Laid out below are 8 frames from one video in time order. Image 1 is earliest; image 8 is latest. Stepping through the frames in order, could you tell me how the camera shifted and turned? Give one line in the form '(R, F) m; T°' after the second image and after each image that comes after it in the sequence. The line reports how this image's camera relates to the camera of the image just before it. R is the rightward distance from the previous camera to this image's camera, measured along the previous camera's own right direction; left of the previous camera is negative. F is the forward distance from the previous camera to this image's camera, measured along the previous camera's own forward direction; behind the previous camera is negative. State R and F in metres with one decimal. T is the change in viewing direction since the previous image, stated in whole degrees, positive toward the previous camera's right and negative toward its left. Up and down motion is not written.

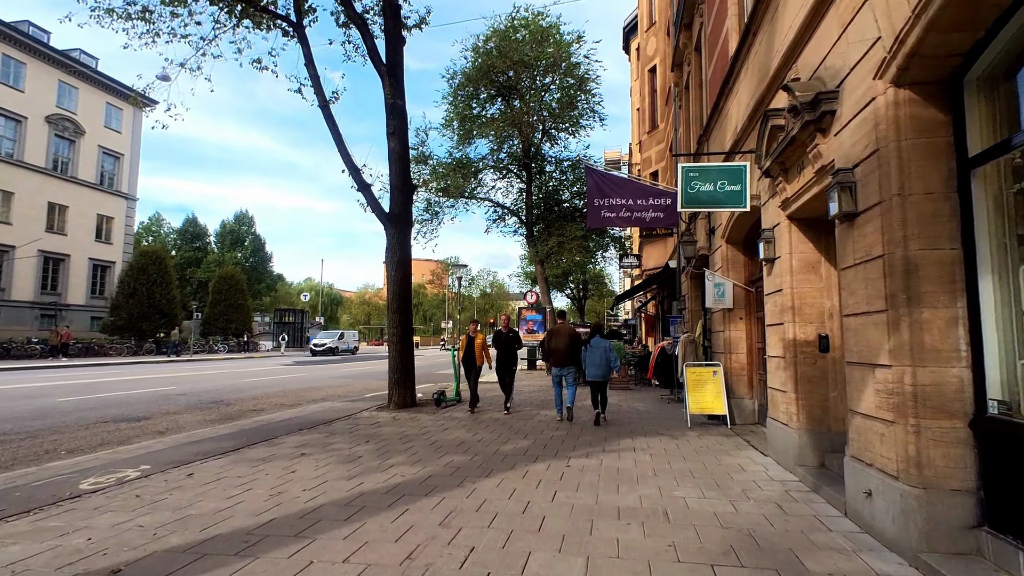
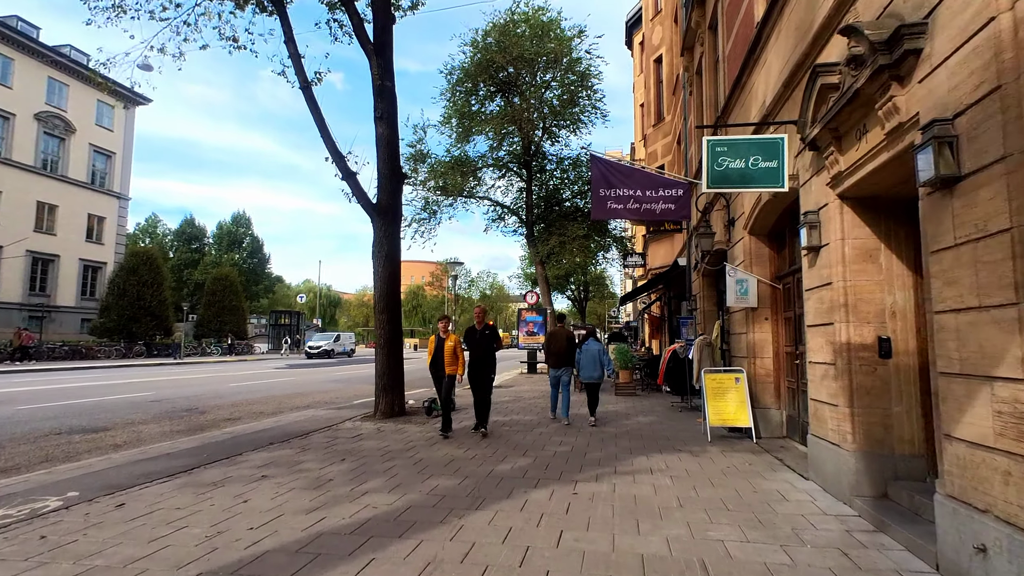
(0.0, +1.0) m; 0°
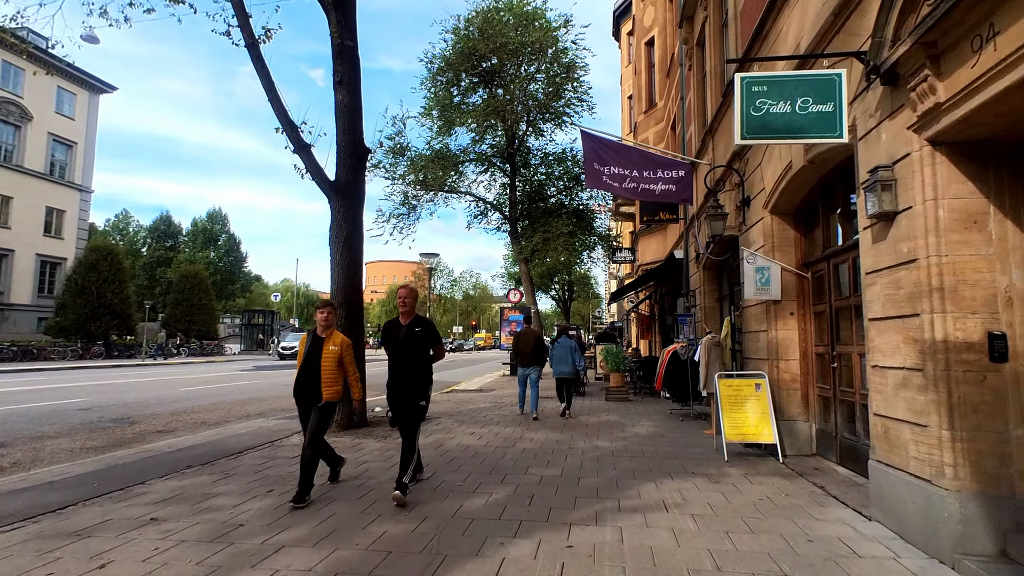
(+0.1, +1.4) m; +2°
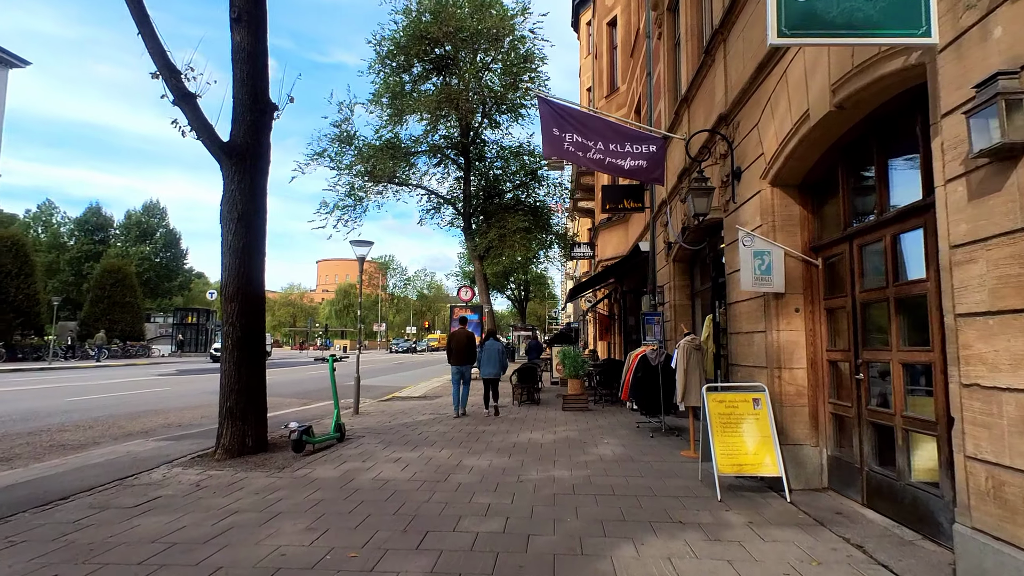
(+0.2, +1.7) m; +5°
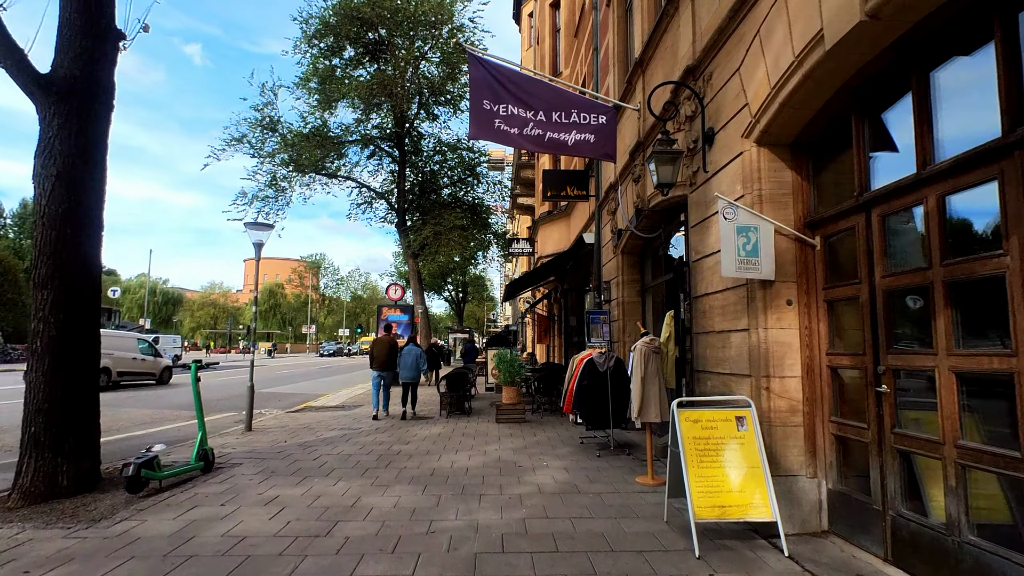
(+0.2, +1.5) m; +6°
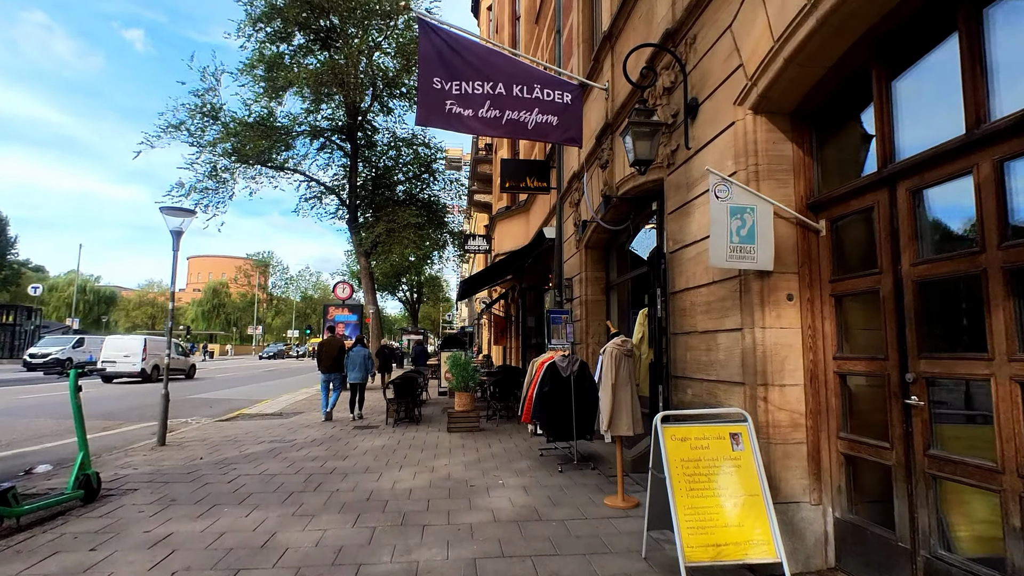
(0.0, +0.8) m; +5°
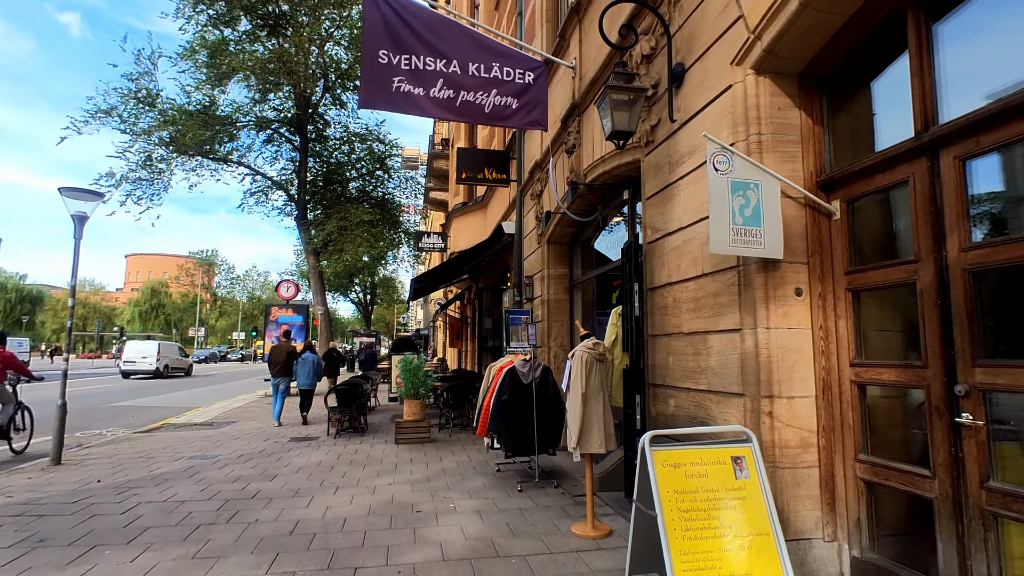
(0.0, +0.7) m; +5°
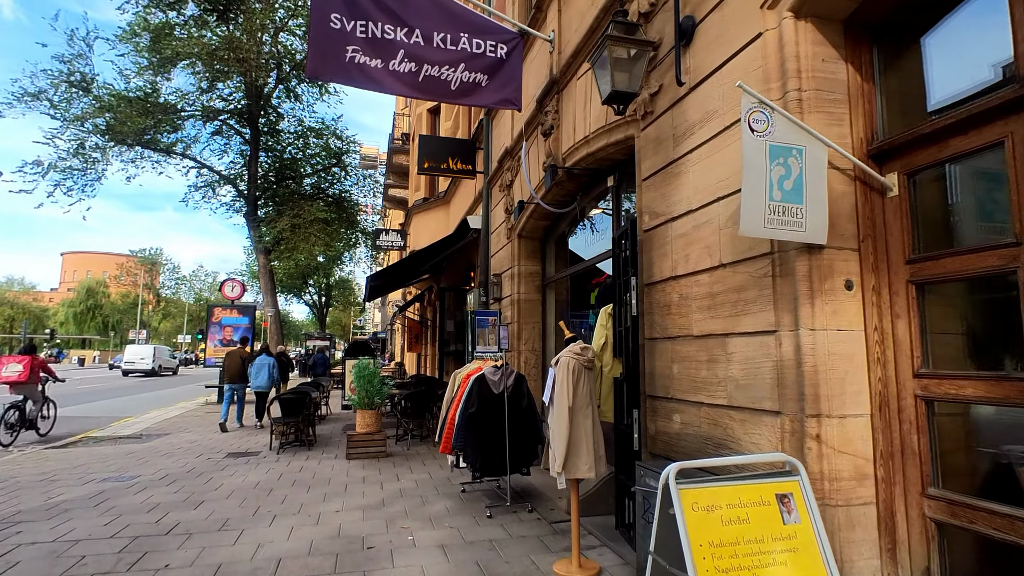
(-0.1, +0.7) m; +4°
